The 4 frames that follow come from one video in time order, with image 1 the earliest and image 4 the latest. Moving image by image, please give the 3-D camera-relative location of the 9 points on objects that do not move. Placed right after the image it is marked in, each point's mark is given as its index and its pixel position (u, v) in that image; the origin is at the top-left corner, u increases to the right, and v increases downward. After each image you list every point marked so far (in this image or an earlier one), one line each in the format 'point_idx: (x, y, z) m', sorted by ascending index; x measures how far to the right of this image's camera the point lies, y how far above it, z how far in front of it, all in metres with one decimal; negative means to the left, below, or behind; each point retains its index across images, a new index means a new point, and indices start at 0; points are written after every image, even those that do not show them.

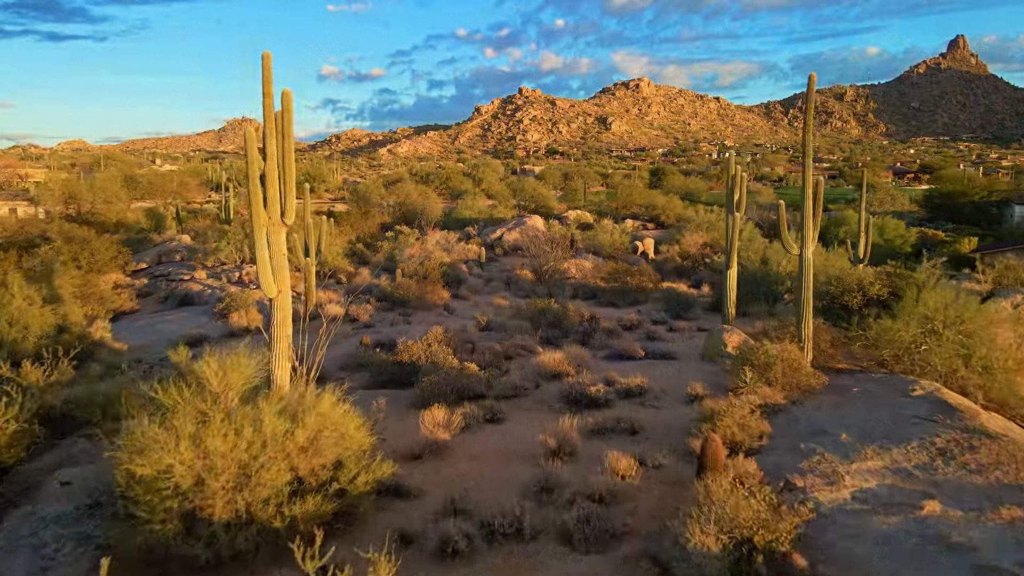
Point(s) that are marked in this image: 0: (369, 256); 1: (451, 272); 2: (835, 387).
0: (-4.1, +0.9, +19.3) m
1: (-1.5, +0.4, +16.0) m
2: (+3.1, -0.9, +6.5) m
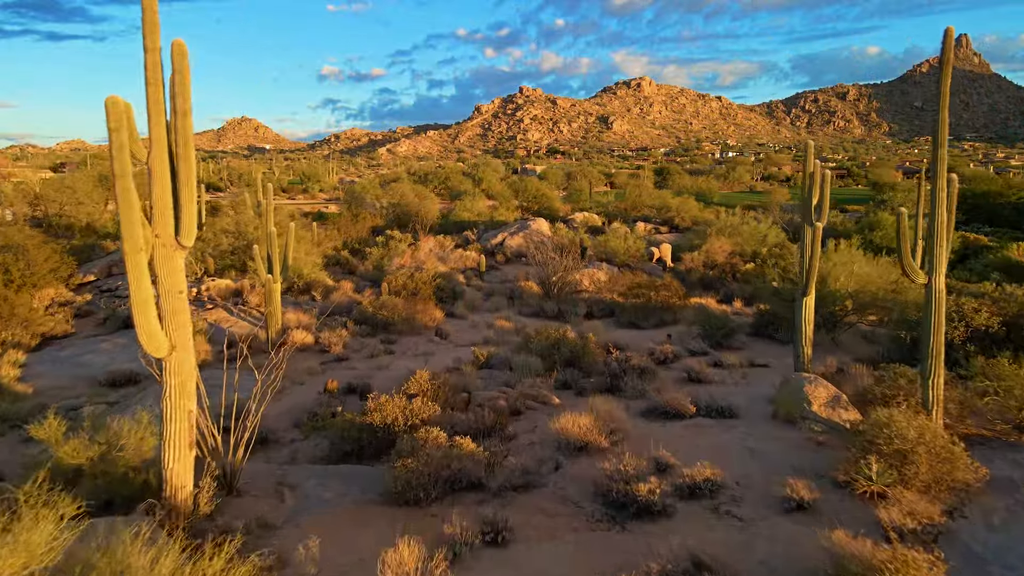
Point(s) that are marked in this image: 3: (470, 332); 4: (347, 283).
0: (-4.0, +0.6, +17.2) m
1: (-1.4, +0.1, +13.9) m
2: (+3.2, -1.3, +4.4) m
3: (-0.7, -0.7, +11.2) m
4: (-3.5, +0.1, +14.3) m
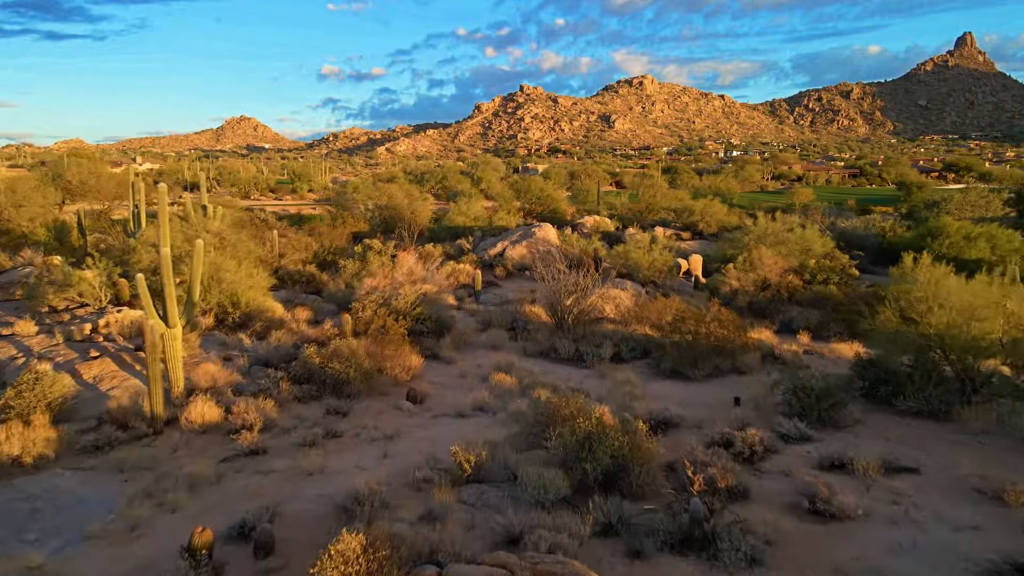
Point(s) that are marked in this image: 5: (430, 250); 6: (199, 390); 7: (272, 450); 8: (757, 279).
0: (-3.9, +0.1, +14.1) m
1: (-1.3, -0.4, +10.8) m
2: (+3.2, -1.8, +1.3) m
3: (-0.7, -1.2, +8.0) m
4: (-3.4, -0.4, +11.2) m
5: (-2.2, +1.0, +18.0) m
6: (-3.3, -1.1, +7.2) m
7: (-2.1, -1.4, +6.0) m
8: (+4.9, +0.2, +13.6) m
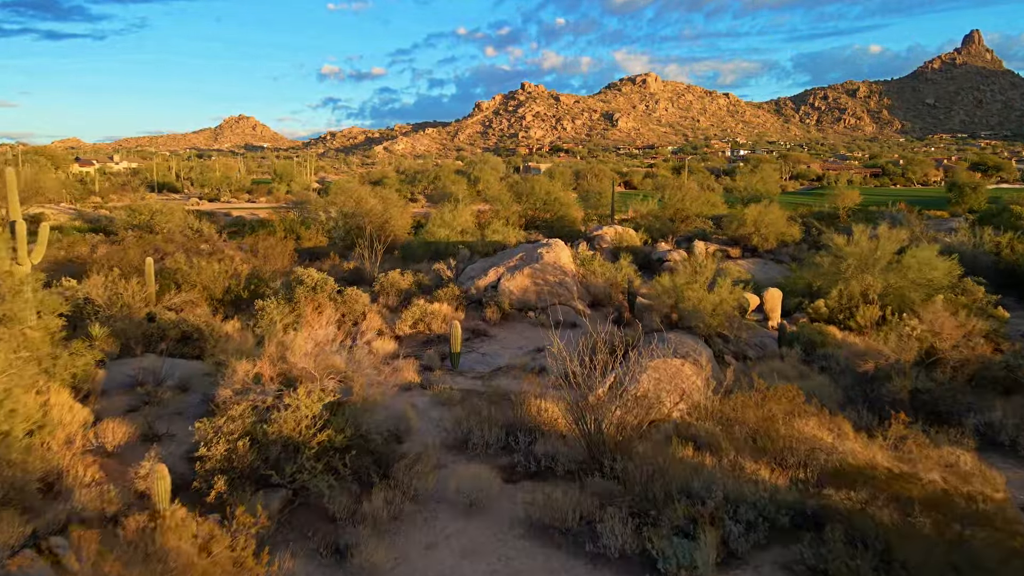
0: (-4.0, -0.7, +8.9) m
1: (-1.4, -1.2, +5.6) m
2: (+3.1, -2.6, -3.9) m
3: (-0.7, -2.1, +2.9) m
4: (-3.5, -1.2, +6.0) m
5: (-2.2, +0.2, +12.9) m
6: (-3.4, -1.9, +2.1) m
7: (-2.2, -2.3, +0.8) m
8: (+4.8, -0.7, +8.4) m
